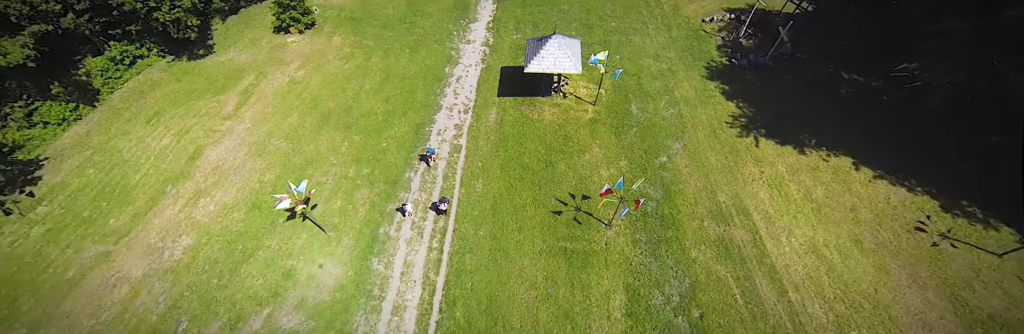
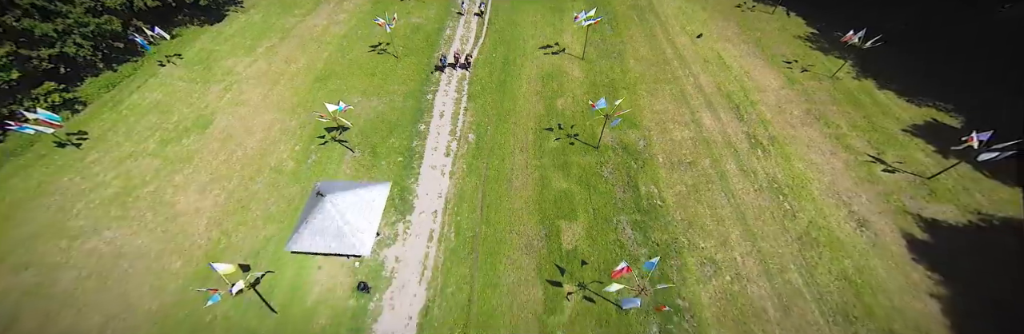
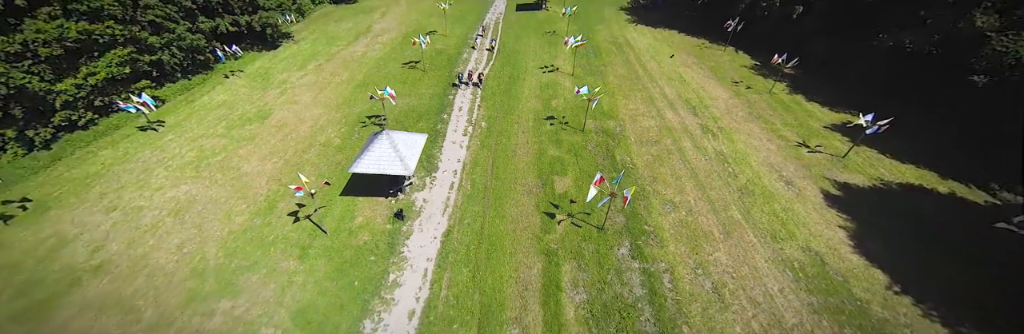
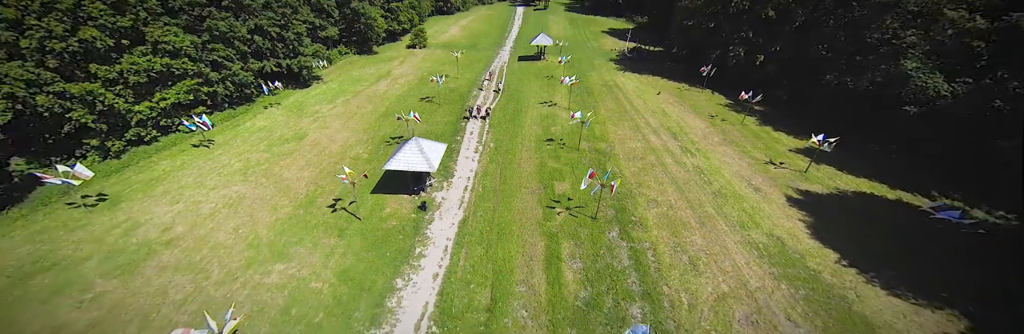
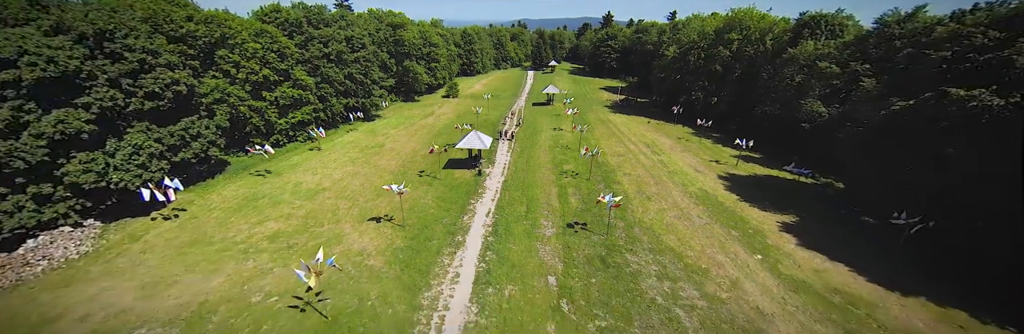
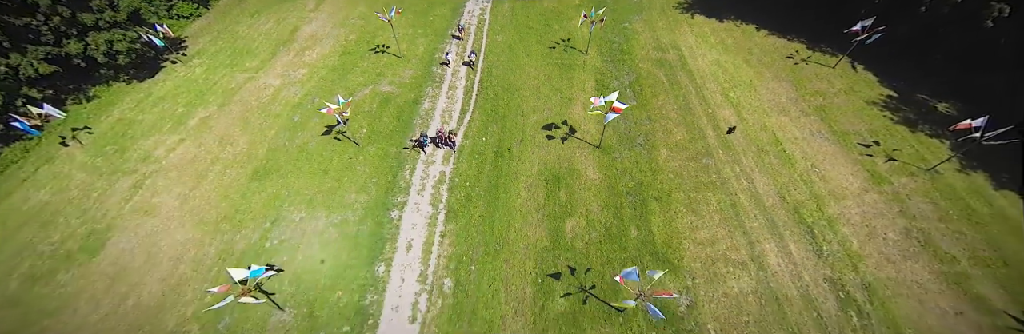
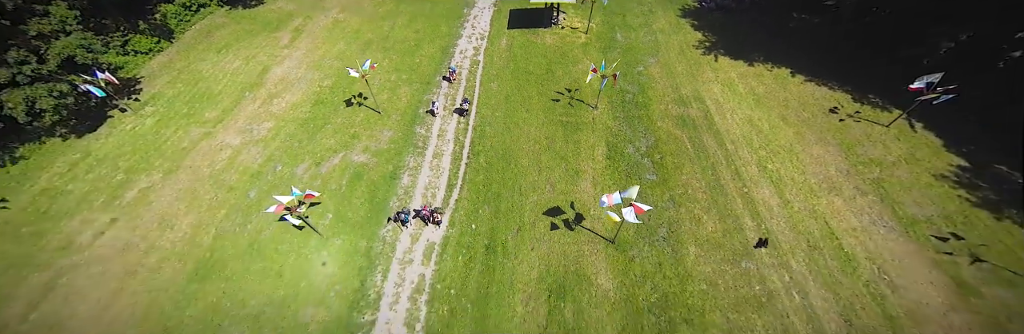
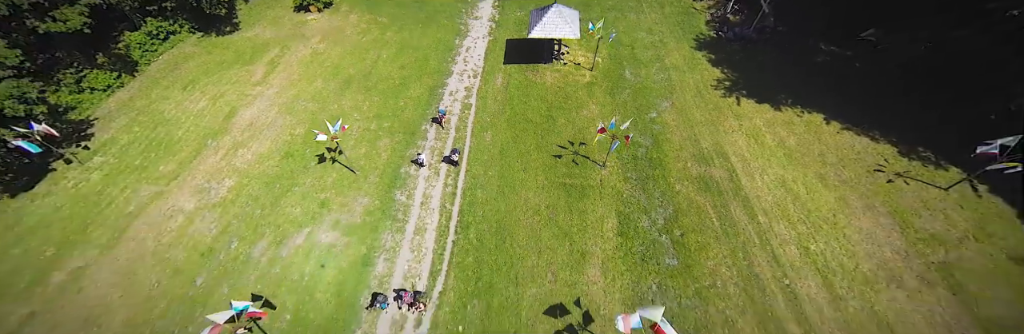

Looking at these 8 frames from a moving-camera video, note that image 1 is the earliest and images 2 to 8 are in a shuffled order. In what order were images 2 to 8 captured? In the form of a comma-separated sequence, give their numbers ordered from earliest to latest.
8, 7, 6, 2, 3, 4, 5
